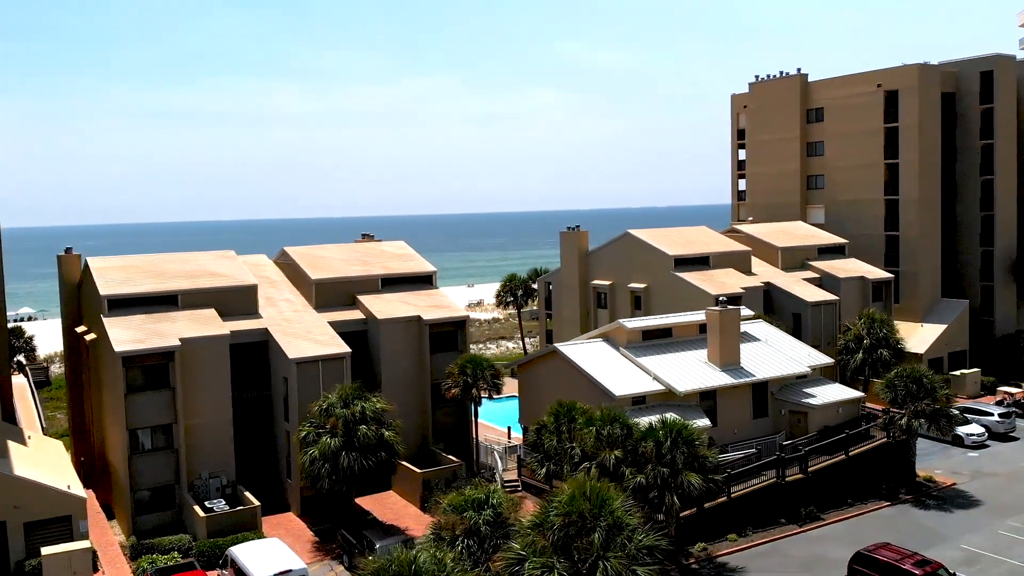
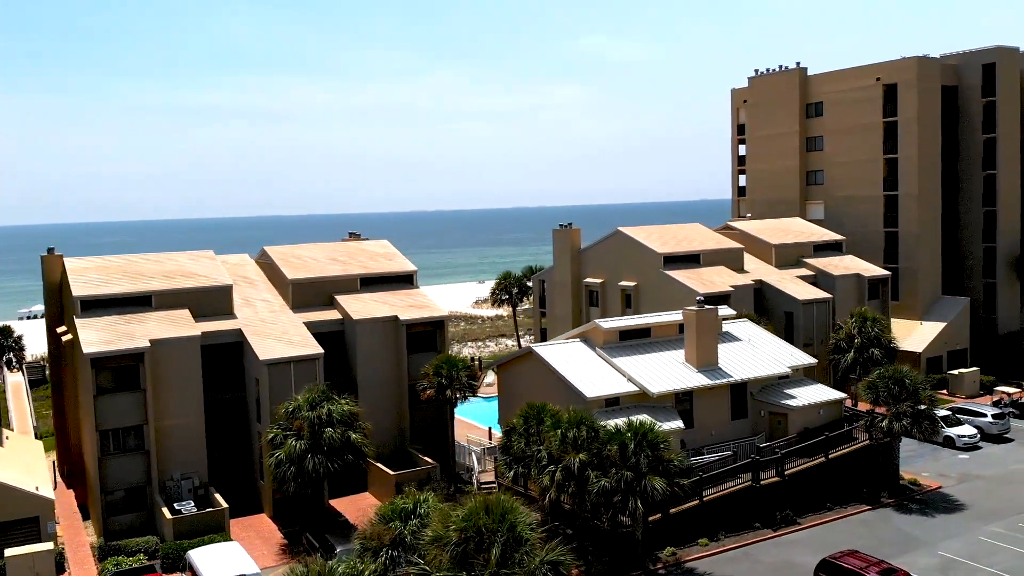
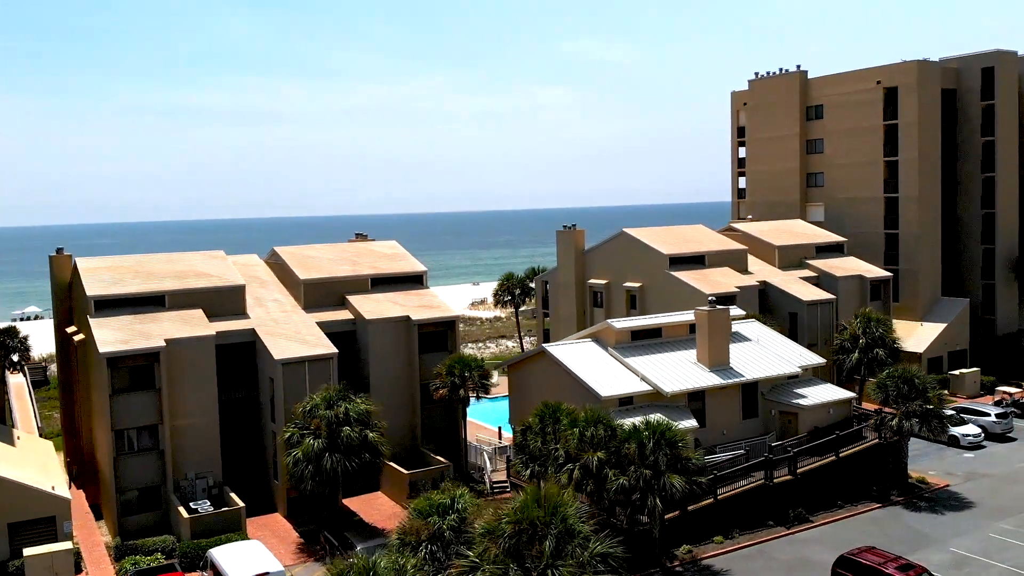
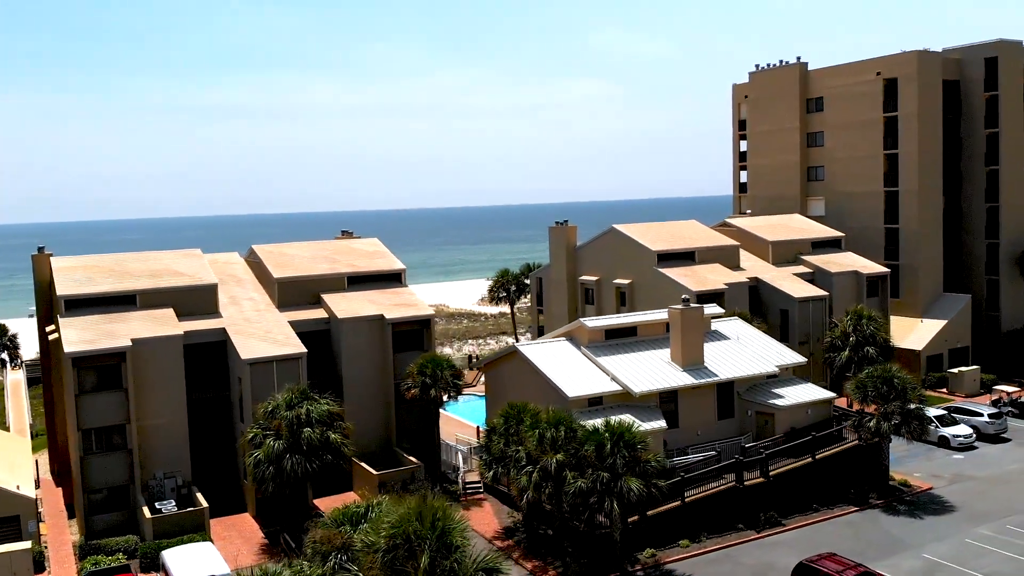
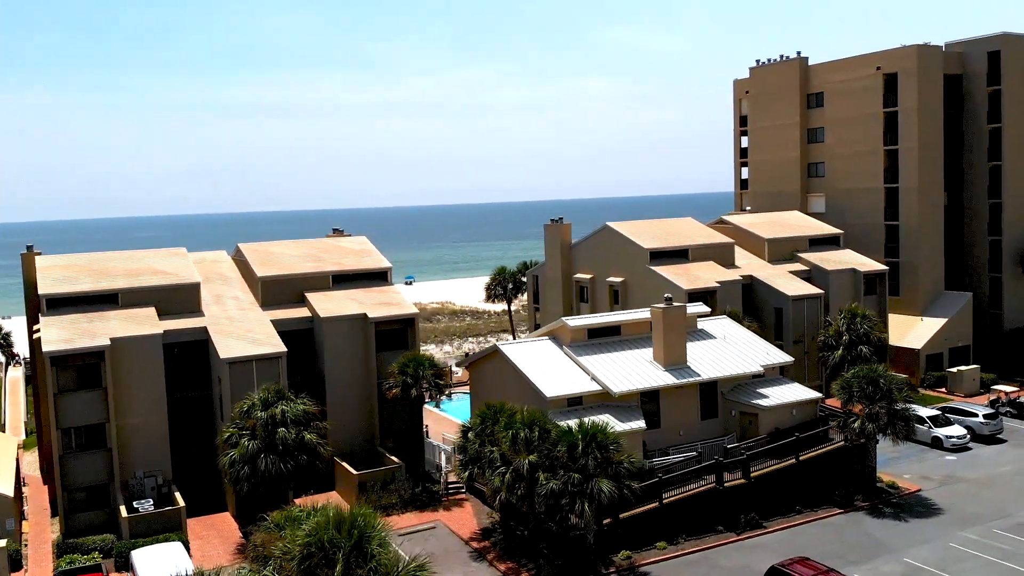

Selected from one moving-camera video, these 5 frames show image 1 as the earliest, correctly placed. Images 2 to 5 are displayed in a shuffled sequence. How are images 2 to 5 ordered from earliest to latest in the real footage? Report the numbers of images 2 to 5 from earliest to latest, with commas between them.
3, 2, 4, 5
